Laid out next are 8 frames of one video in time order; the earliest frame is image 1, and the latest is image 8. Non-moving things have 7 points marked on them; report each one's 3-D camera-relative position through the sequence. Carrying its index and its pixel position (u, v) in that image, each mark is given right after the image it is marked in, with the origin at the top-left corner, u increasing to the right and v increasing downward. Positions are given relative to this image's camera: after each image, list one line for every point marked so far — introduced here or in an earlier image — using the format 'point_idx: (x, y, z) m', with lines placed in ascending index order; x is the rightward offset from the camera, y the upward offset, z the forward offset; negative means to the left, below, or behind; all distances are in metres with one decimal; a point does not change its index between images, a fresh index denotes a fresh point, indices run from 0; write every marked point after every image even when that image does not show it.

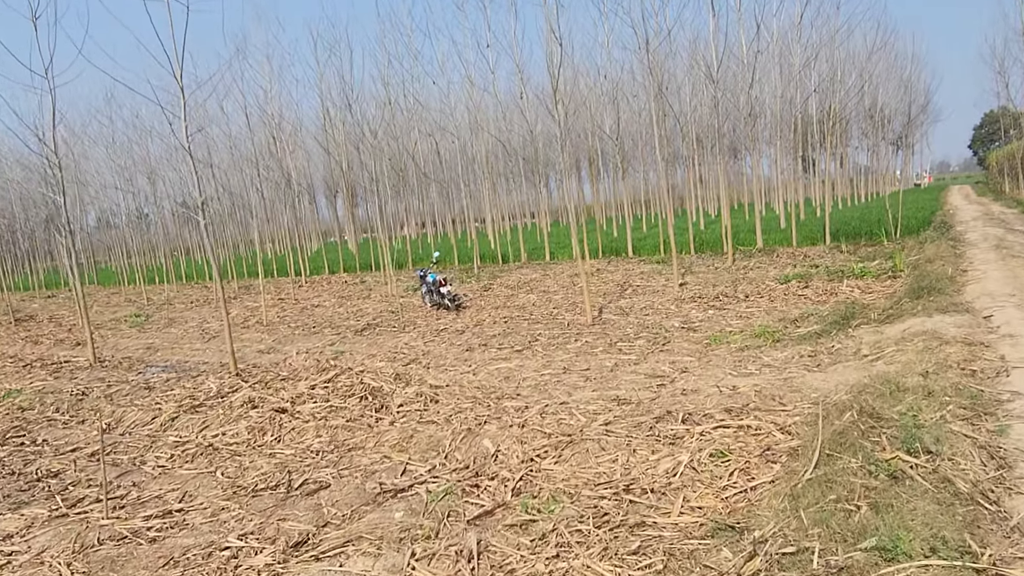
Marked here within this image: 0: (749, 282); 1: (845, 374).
0: (+2.1, +0.1, +8.2) m
1: (+1.5, -0.4, +3.9) m
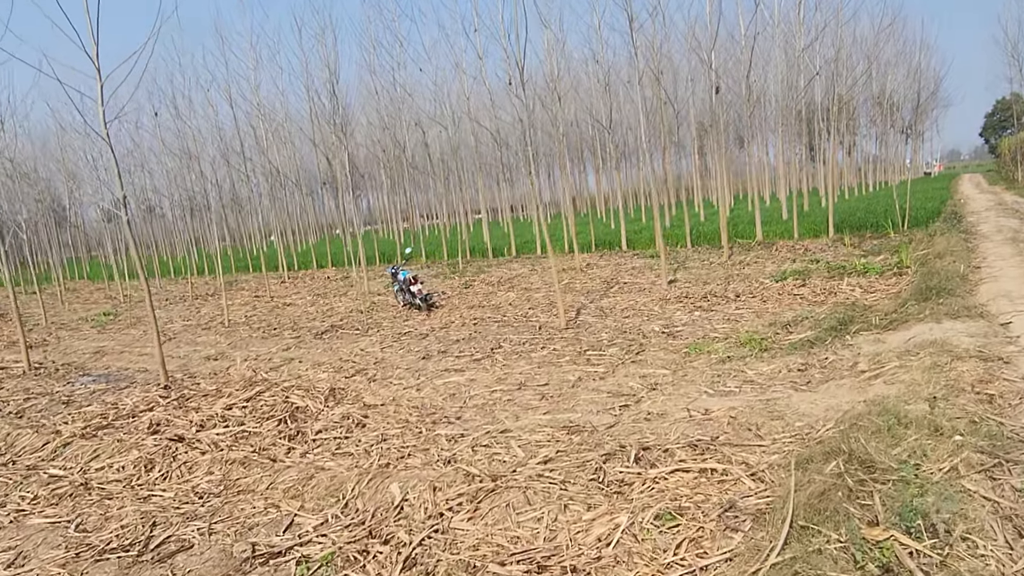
0: (+1.9, +0.1, +7.6) m
1: (+1.2, -0.4, +3.3) m
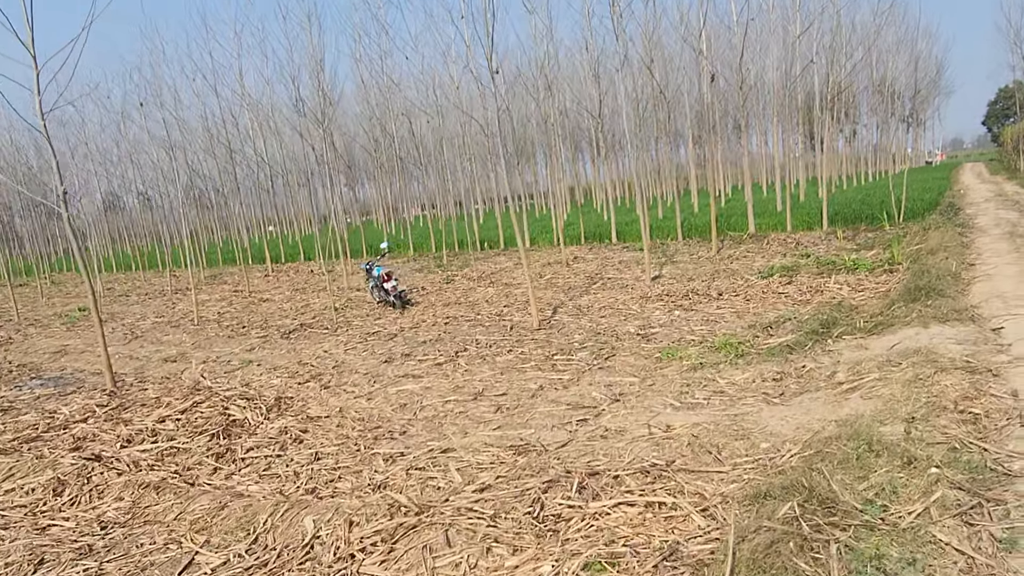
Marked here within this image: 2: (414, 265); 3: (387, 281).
0: (+1.7, +0.1, +7.3) m
1: (+1.0, -0.4, +3.1) m
2: (-1.3, +0.3, +12.1) m
3: (-1.0, +0.1, +7.4) m
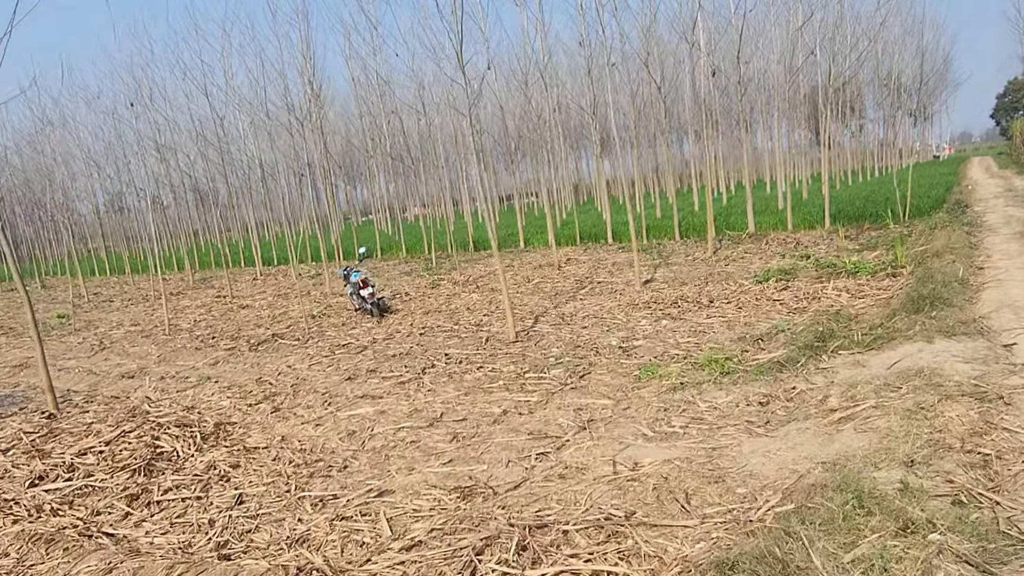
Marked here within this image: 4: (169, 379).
0: (+1.6, +0.1, +6.9) m
1: (+0.9, -0.5, +2.7) m
2: (-1.4, +0.3, +11.7) m
3: (-1.2, 0.0, +7.1) m
4: (-2.0, -0.5, +5.4) m
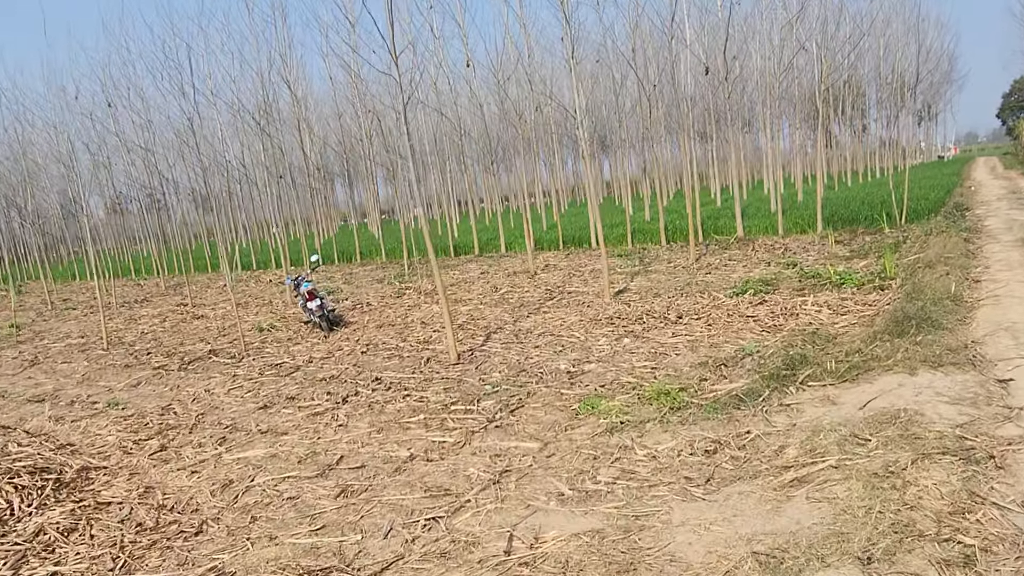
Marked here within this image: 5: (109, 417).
0: (+1.3, 0.0, +6.4) m
1: (+0.5, -0.6, +2.2) m
2: (-1.7, +0.2, +11.2) m
3: (-1.5, -0.1, +6.5) m
4: (-2.3, -0.6, +4.8) m
5: (-1.9, -0.6, +4.3) m
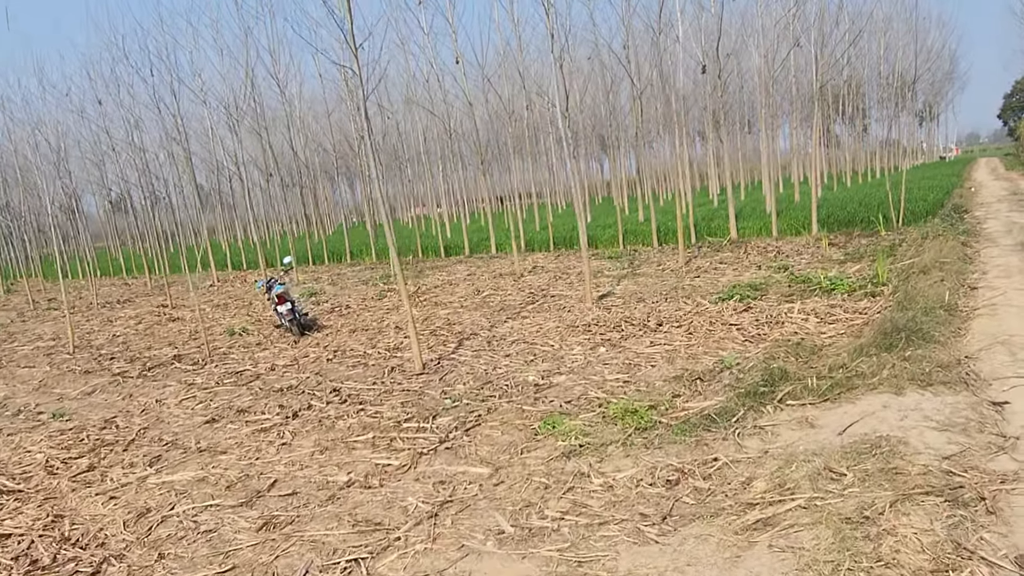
0: (+1.2, 0.0, +6.1) m
1: (+0.4, -0.6, +1.9) m
2: (-1.8, +0.2, +11.0) m
3: (-1.6, -0.1, +6.3) m
4: (-2.5, -0.6, +4.6) m
5: (-2.1, -0.6, +4.1) m
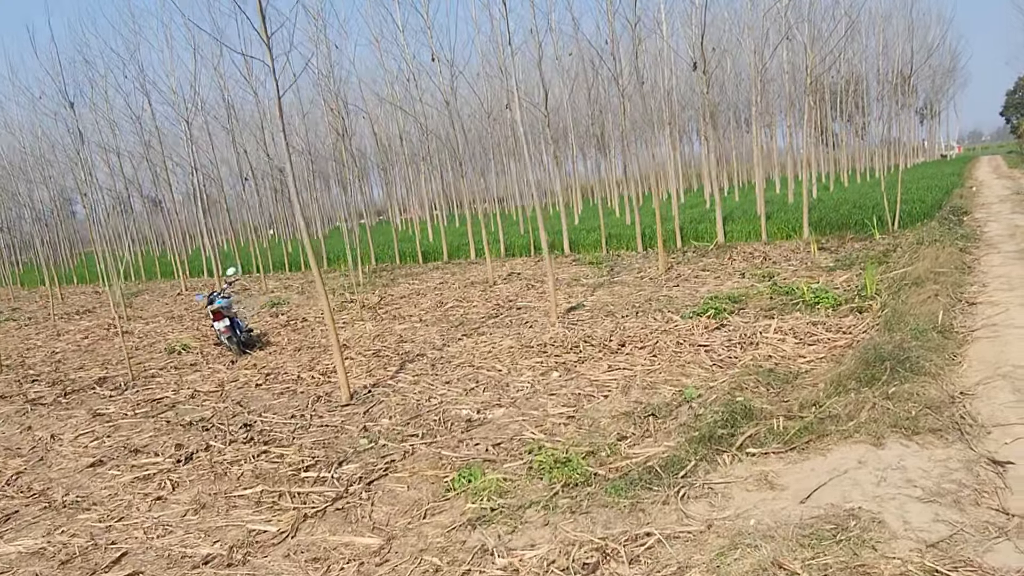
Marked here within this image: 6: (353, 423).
0: (+0.9, -0.1, +5.6) m
1: (+0.1, -0.7, +1.4) m
2: (-2.1, +0.1, +10.5) m
3: (-1.9, -0.2, +5.8) m
4: (-2.8, -0.7, +4.1) m
5: (-2.4, -0.7, +3.6) m
6: (-0.6, -0.5, +3.6) m
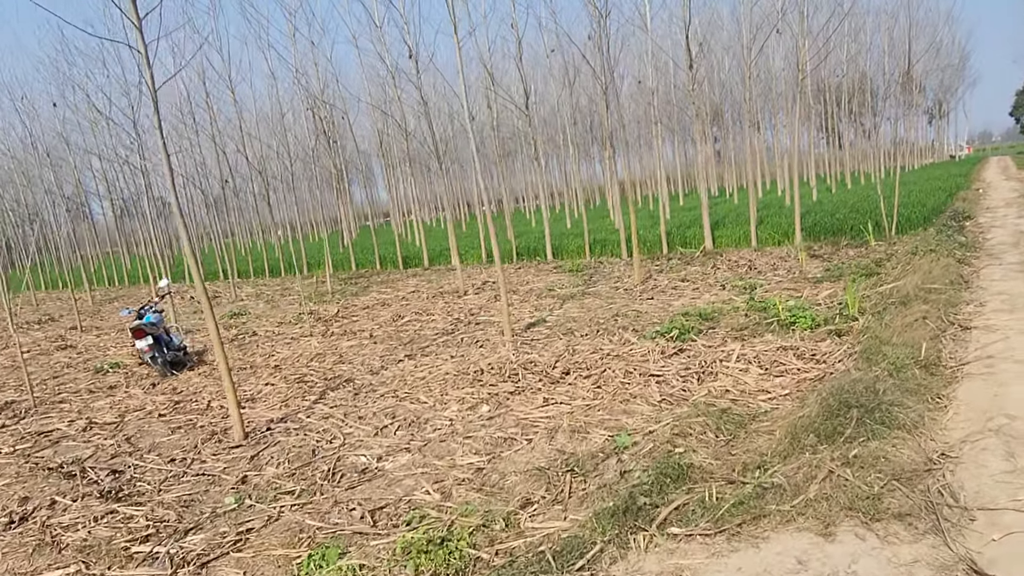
0: (+0.6, -0.2, +5.0) m
1: (-0.2, -0.8, +0.8) m
2: (-2.3, 0.0, +9.9) m
3: (-2.2, -0.3, +5.3) m
4: (-3.1, -0.8, +3.6) m
5: (-2.7, -0.8, +3.1) m
6: (-0.9, -0.6, +3.1) m
